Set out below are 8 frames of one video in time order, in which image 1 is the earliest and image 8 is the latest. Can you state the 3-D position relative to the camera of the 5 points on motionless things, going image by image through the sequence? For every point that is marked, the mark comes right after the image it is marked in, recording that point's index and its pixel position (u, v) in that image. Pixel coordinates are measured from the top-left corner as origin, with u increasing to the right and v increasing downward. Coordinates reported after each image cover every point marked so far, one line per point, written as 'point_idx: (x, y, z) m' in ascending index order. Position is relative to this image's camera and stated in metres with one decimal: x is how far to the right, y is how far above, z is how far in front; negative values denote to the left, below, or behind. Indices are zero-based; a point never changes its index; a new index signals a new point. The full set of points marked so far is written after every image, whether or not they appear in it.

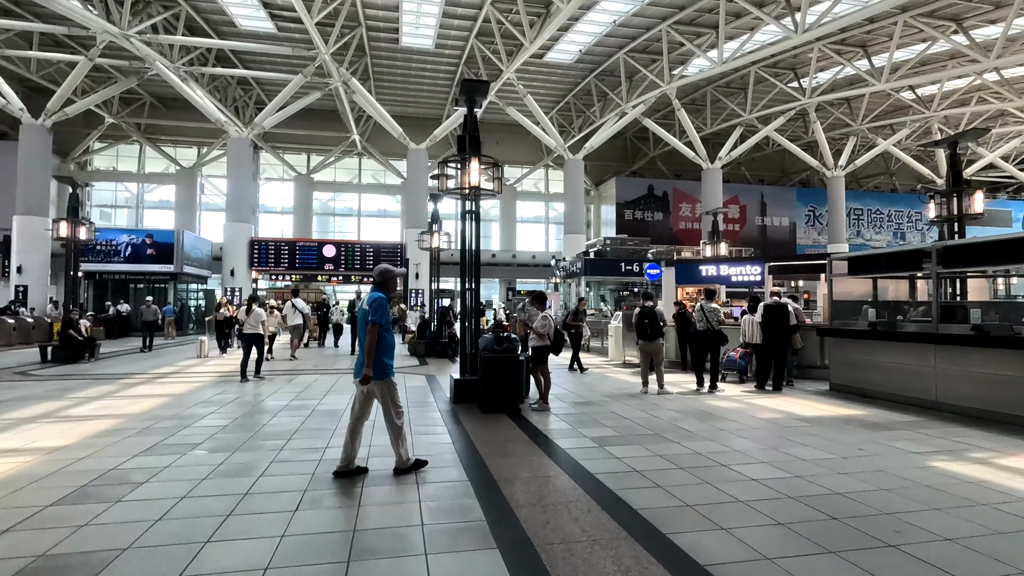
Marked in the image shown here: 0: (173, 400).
0: (-4.5, -1.5, +7.1) m
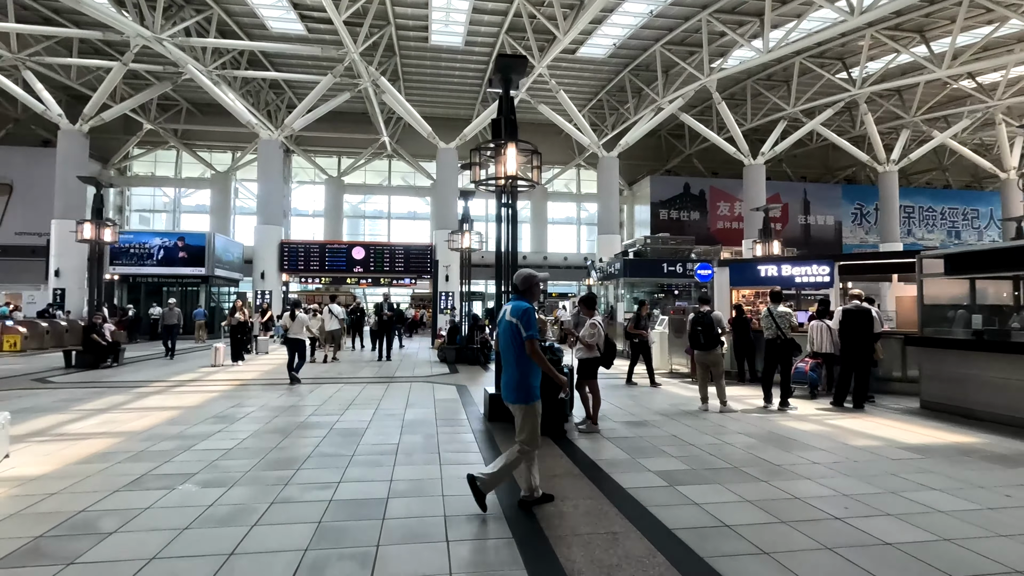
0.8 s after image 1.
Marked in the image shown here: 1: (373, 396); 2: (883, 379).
0: (-4.0, -1.5, +6.5) m
1: (-2.0, -1.6, +7.9) m
2: (+5.8, -1.4, +8.4) m
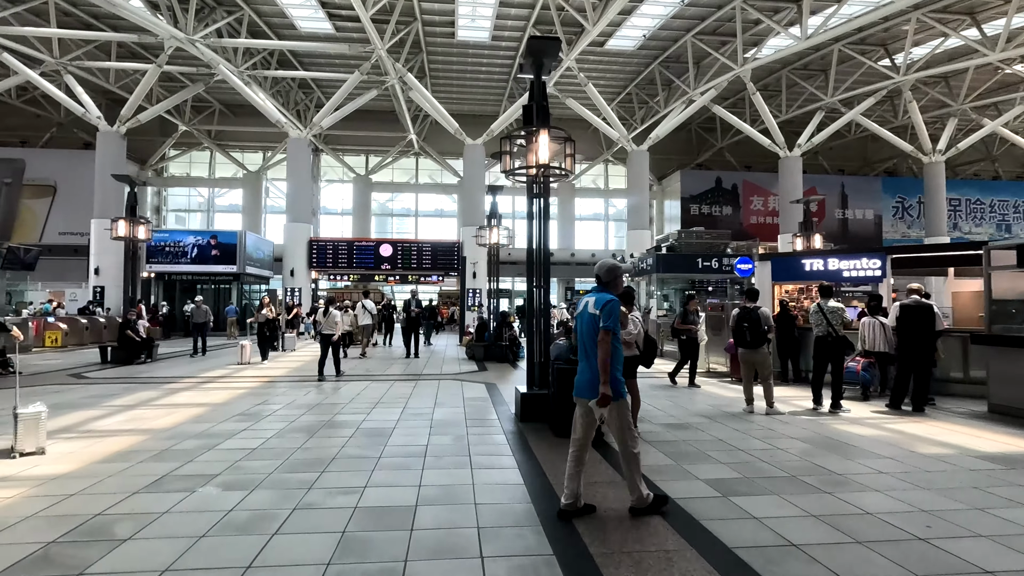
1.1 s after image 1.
0: (-3.6, -1.5, +6.4) m
1: (-1.6, -1.5, +7.7) m
2: (+6.2, -1.3, +7.8) m
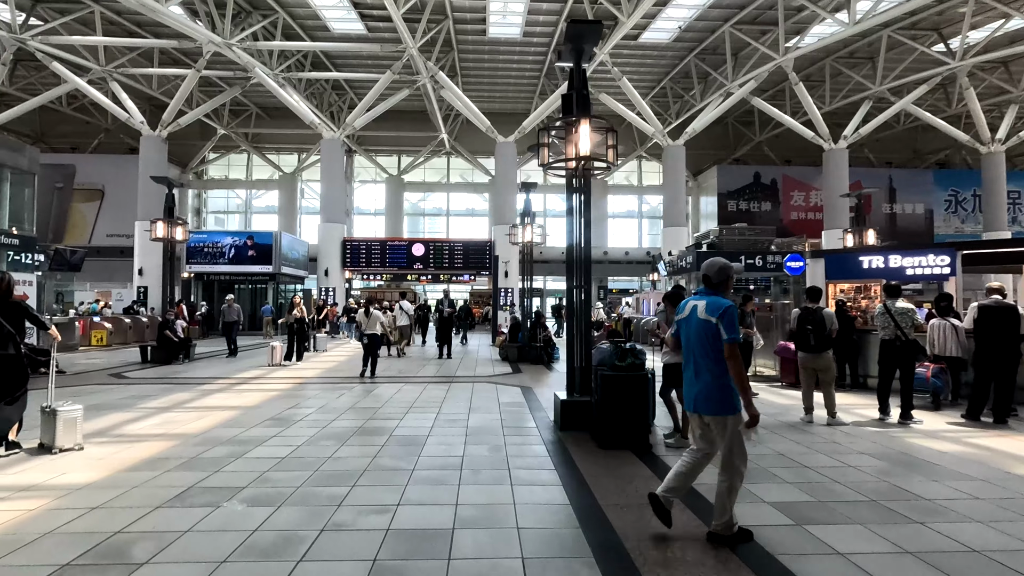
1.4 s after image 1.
0: (-3.1, -1.5, +6.2) m
1: (-1.1, -1.5, +7.5) m
2: (+6.7, -1.3, +7.1) m
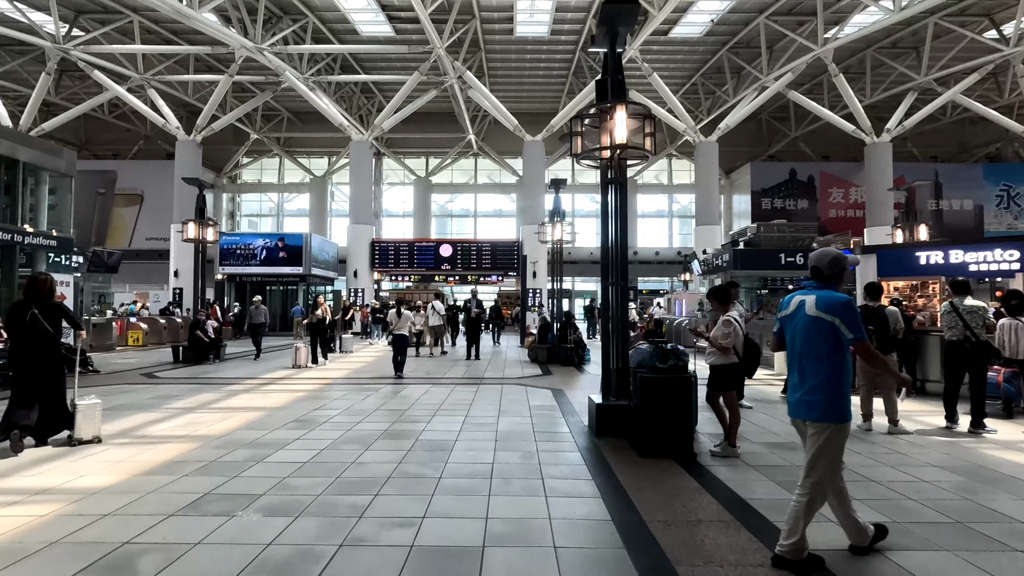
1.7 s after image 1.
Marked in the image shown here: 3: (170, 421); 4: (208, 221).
0: (-2.8, -1.5, +6.1) m
1: (-0.7, -1.5, +7.2) m
2: (+7.1, -1.3, +6.5) m
3: (-3.7, -1.5, +5.9) m
4: (-7.2, +1.6, +12.8) m
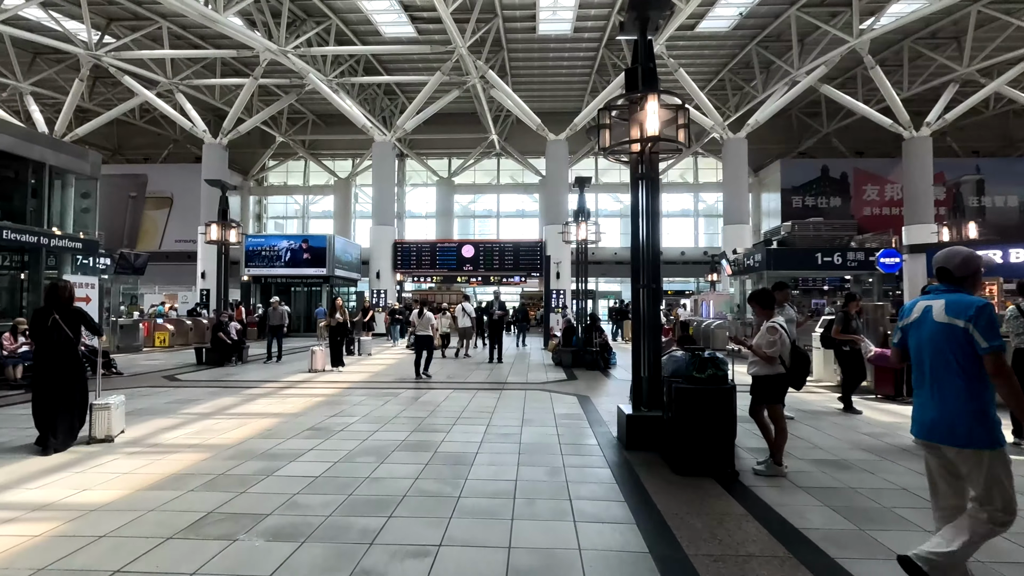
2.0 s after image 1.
0: (-2.5, -1.5, +5.9) m
1: (-0.4, -1.5, +6.9) m
2: (+7.4, -1.3, +5.8) m
3: (-3.5, -1.5, +5.7) m
4: (-6.7, +1.6, +12.8) m
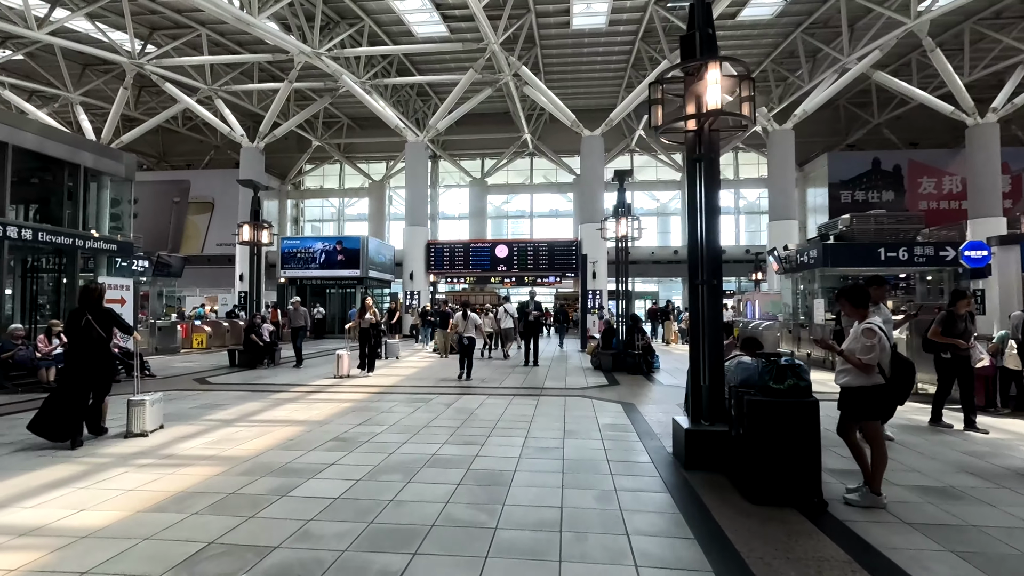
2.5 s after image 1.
0: (-2.1, -1.5, +5.5) m
1: (+0.1, -1.5, +6.4) m
2: (+7.8, -1.2, +4.8) m
3: (-3.1, -1.5, +5.4) m
4: (-5.9, +1.5, +12.7) m
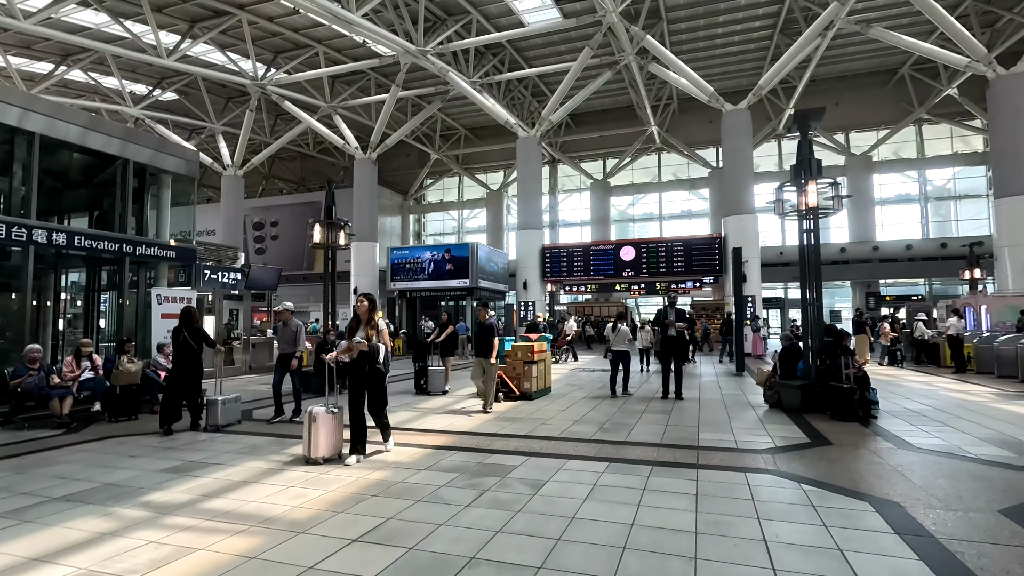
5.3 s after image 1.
0: (-1.4, -1.4, +2.8) m
1: (+1.0, -1.5, +3.2) m
2: (+8.0, -0.9, -0.1) m
3: (-2.4, -1.5, +2.9) m
4: (-3.5, +1.3, +10.7) m
